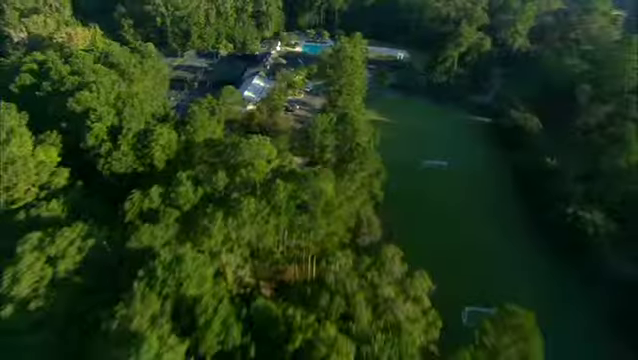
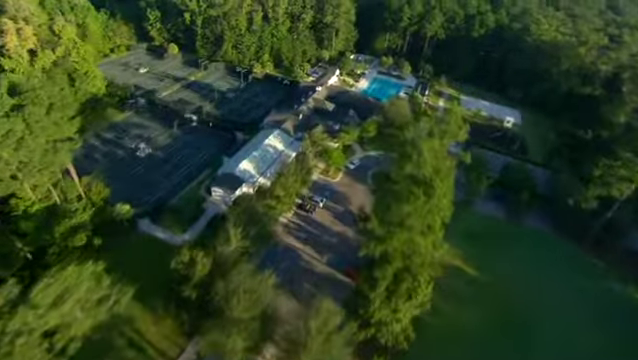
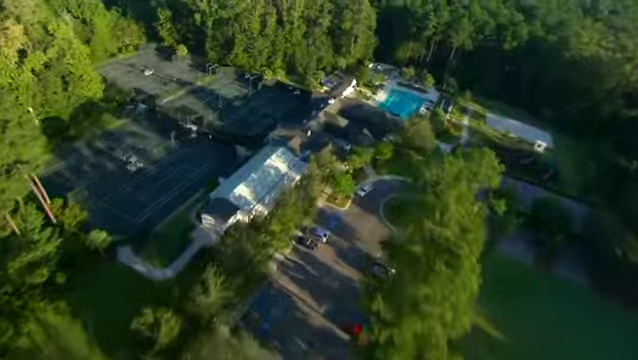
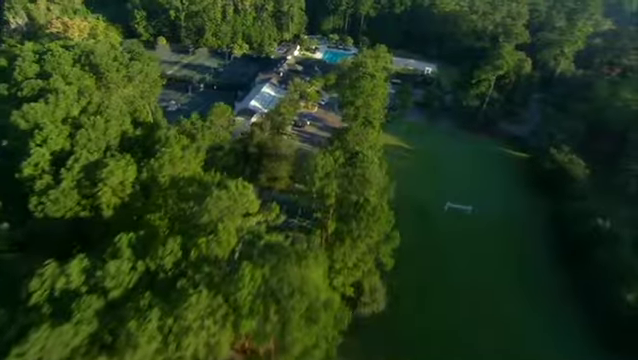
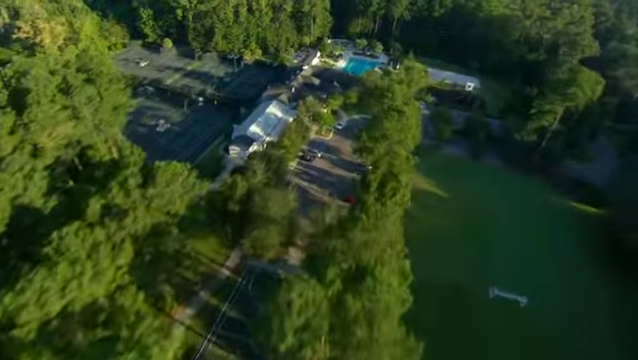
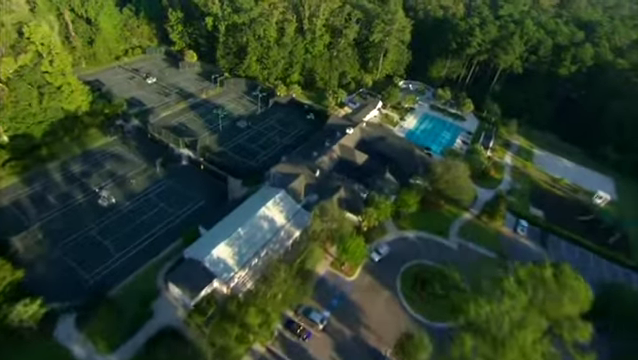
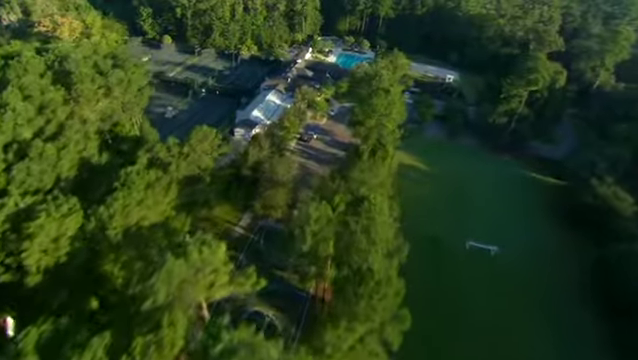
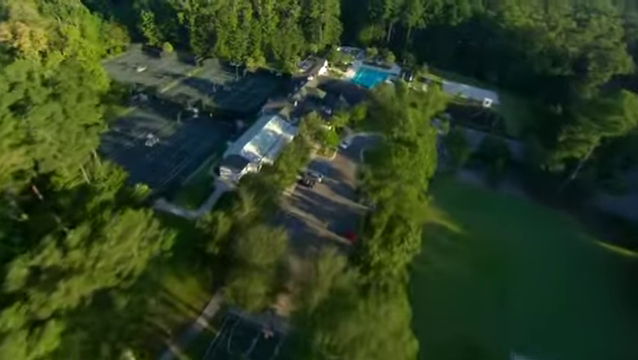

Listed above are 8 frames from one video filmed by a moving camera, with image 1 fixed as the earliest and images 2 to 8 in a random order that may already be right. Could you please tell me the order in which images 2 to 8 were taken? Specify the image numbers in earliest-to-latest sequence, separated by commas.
4, 7, 5, 8, 2, 3, 6
